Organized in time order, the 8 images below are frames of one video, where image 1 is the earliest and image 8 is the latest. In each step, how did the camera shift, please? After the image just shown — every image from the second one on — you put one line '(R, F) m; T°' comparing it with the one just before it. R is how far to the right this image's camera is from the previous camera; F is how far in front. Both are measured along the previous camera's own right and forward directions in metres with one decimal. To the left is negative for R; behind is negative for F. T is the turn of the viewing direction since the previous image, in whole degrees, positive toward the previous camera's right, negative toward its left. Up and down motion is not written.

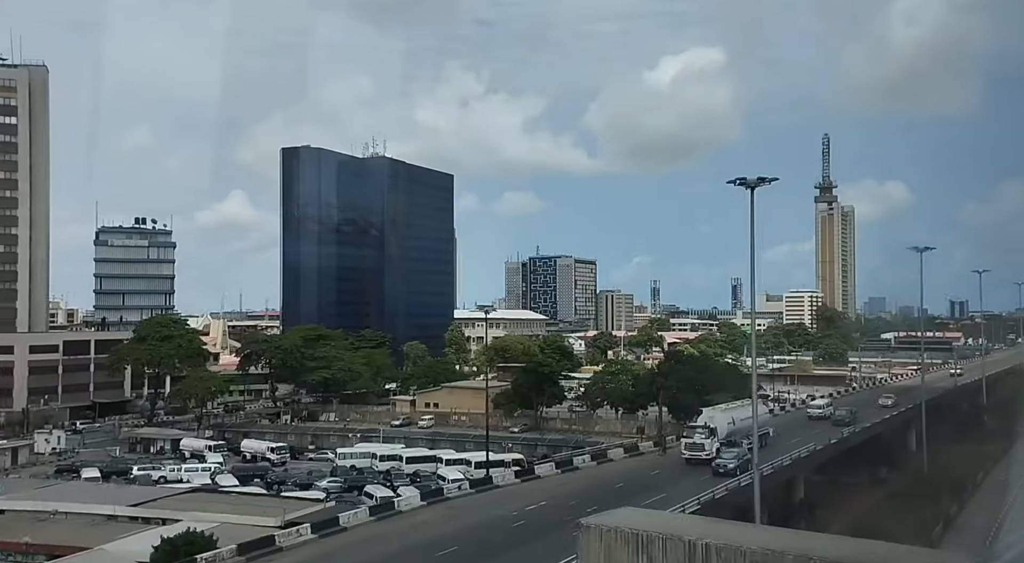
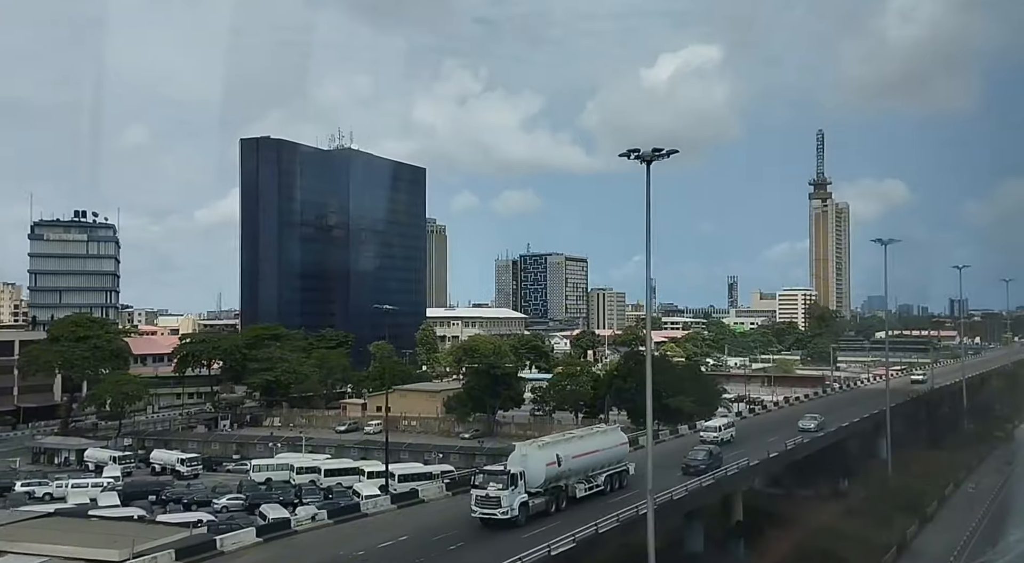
(+2.2, +2.7) m; 0°
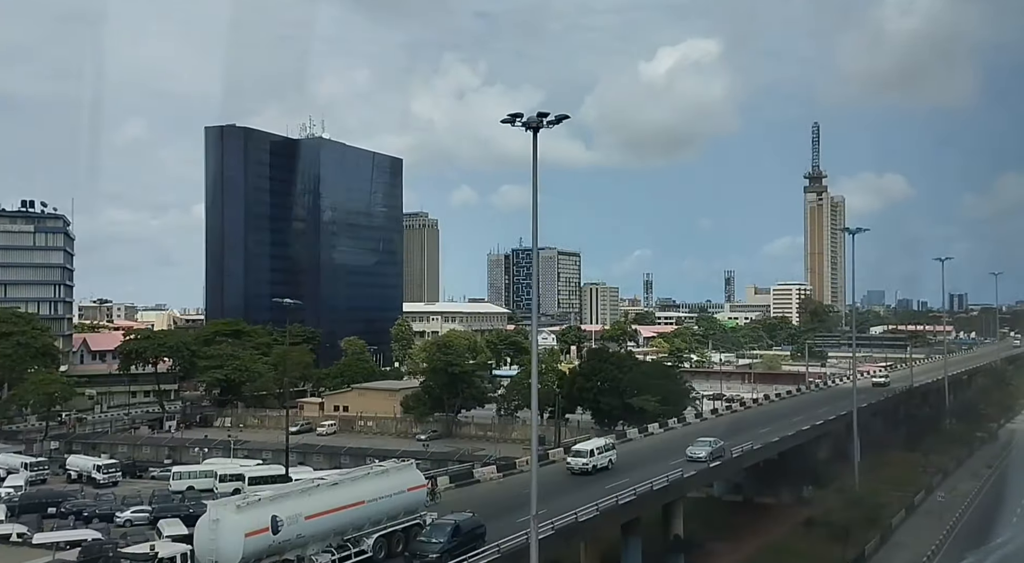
(+1.8, +2.2) m; 0°
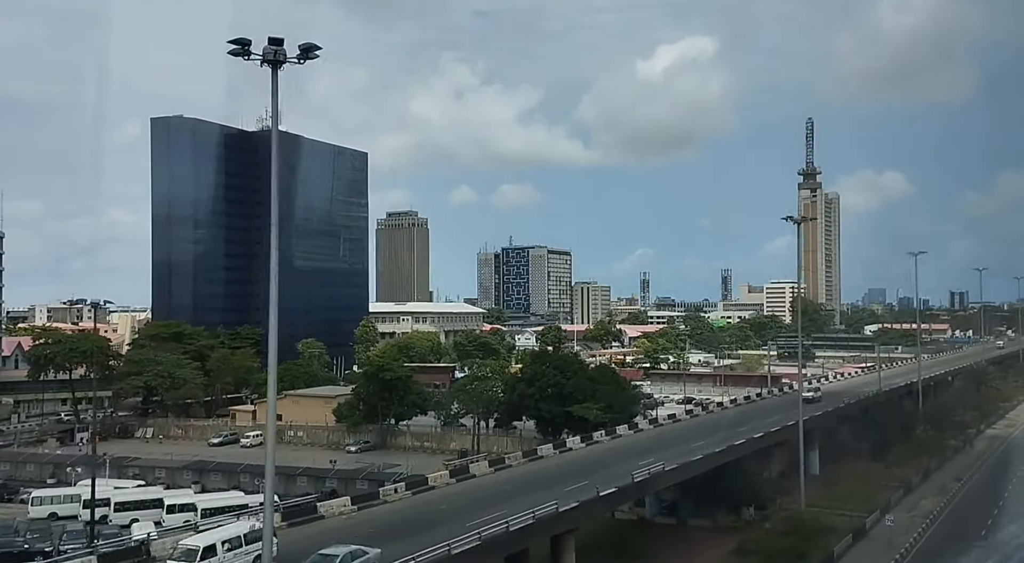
(+2.6, +3.2) m; 0°
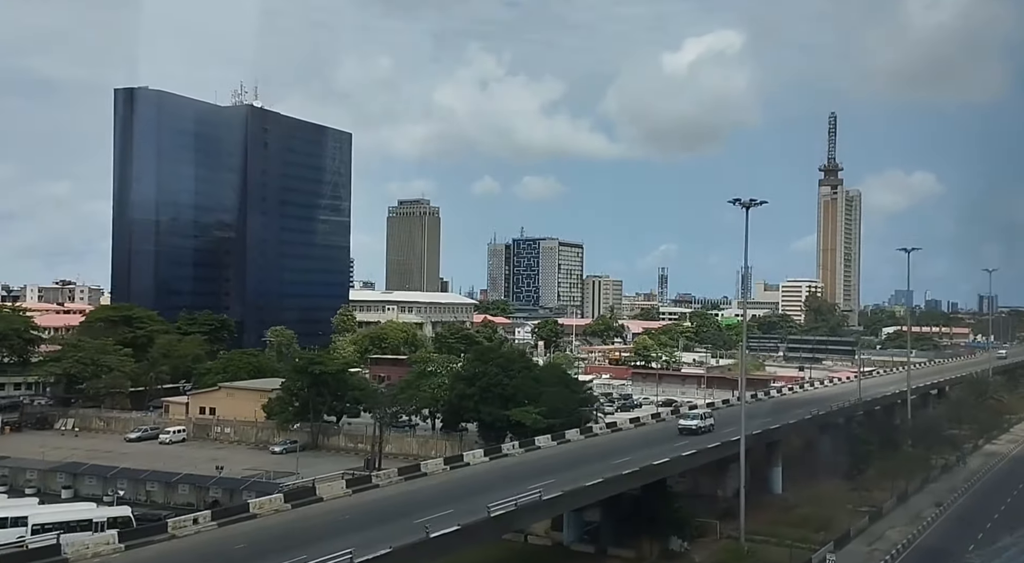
(+2.9, +3.7) m; -1°
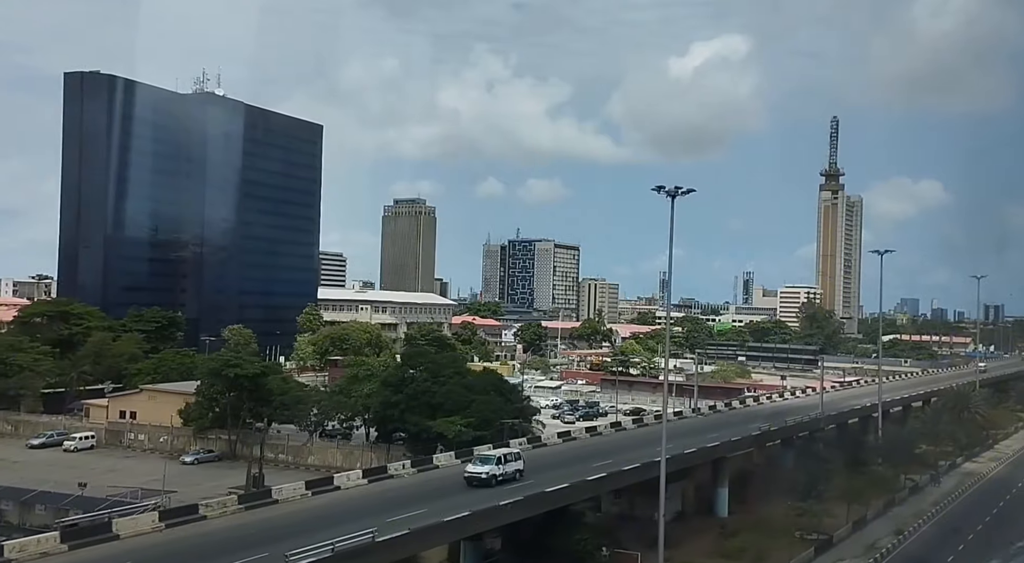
(+2.4, +3.0) m; 0°
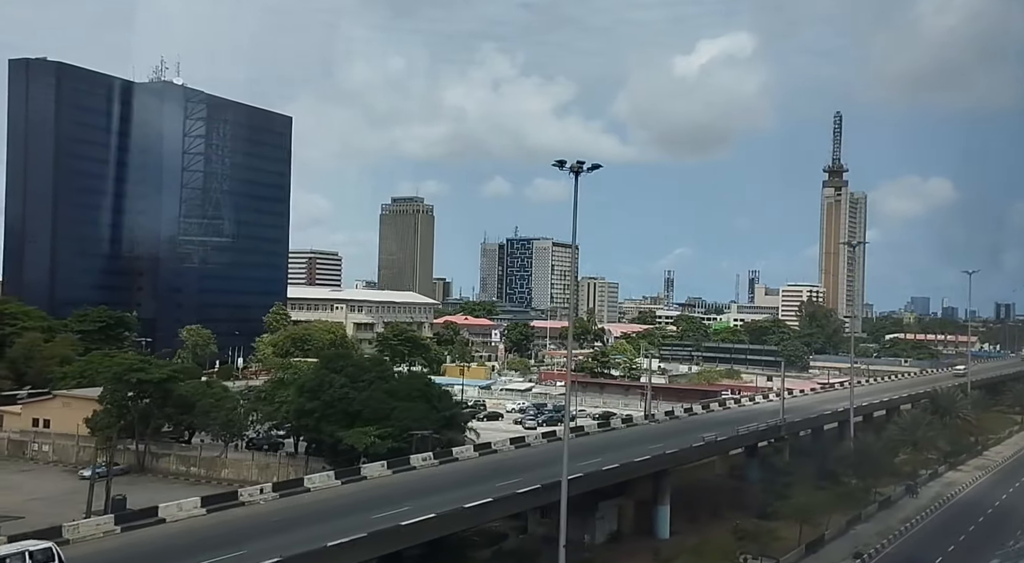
(+2.4, +3.1) m; 0°
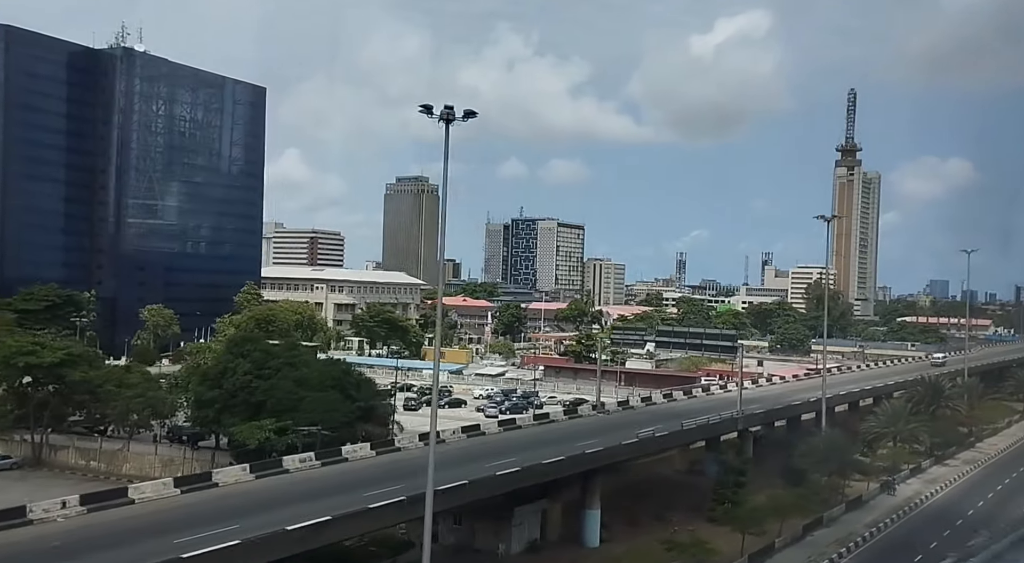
(+2.4, +3.1) m; -1°
